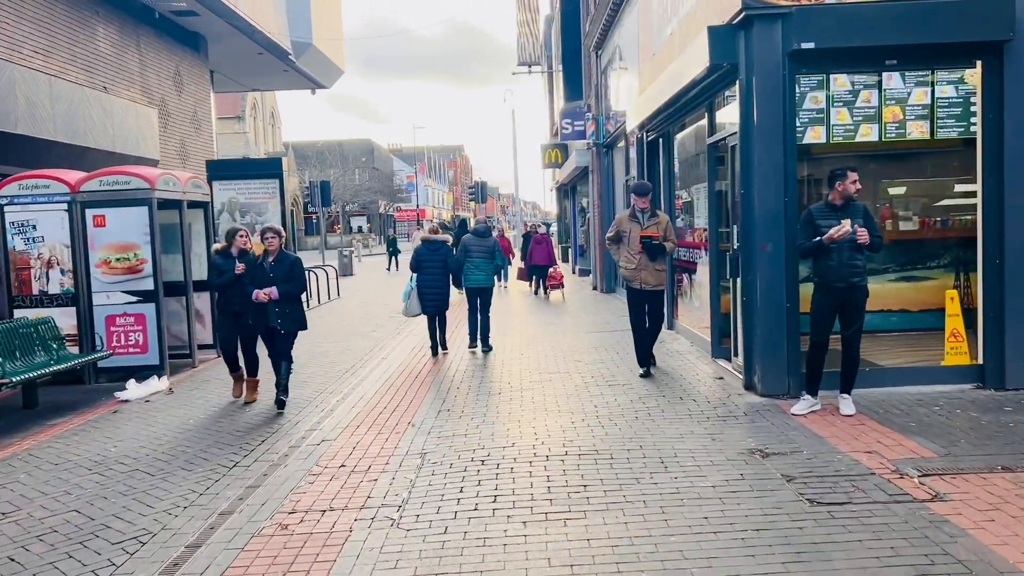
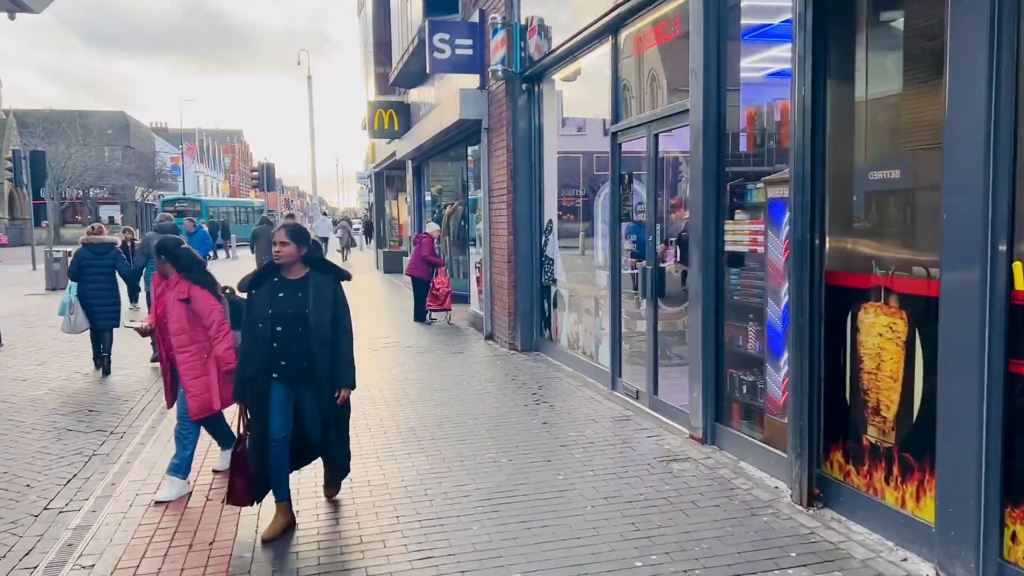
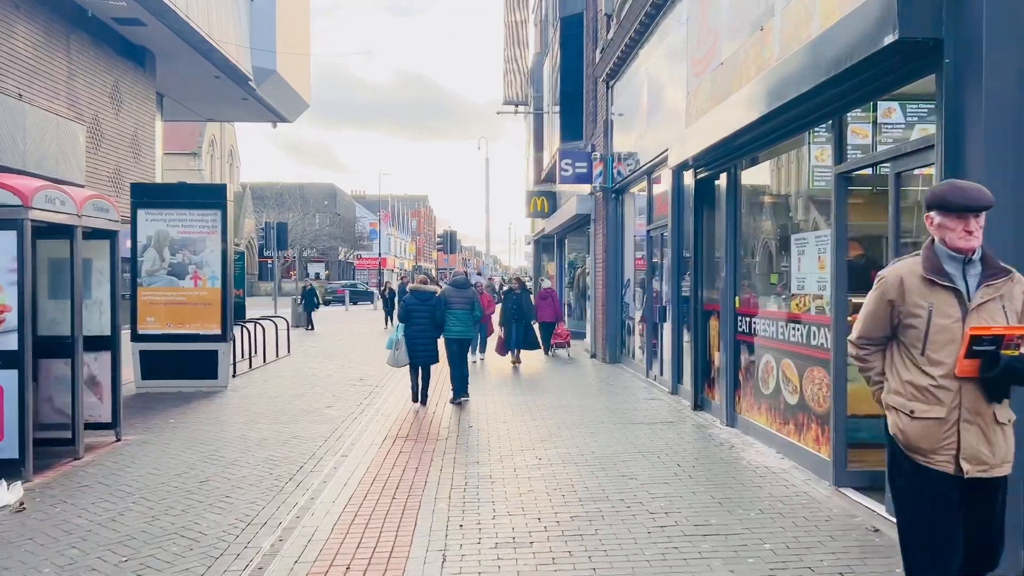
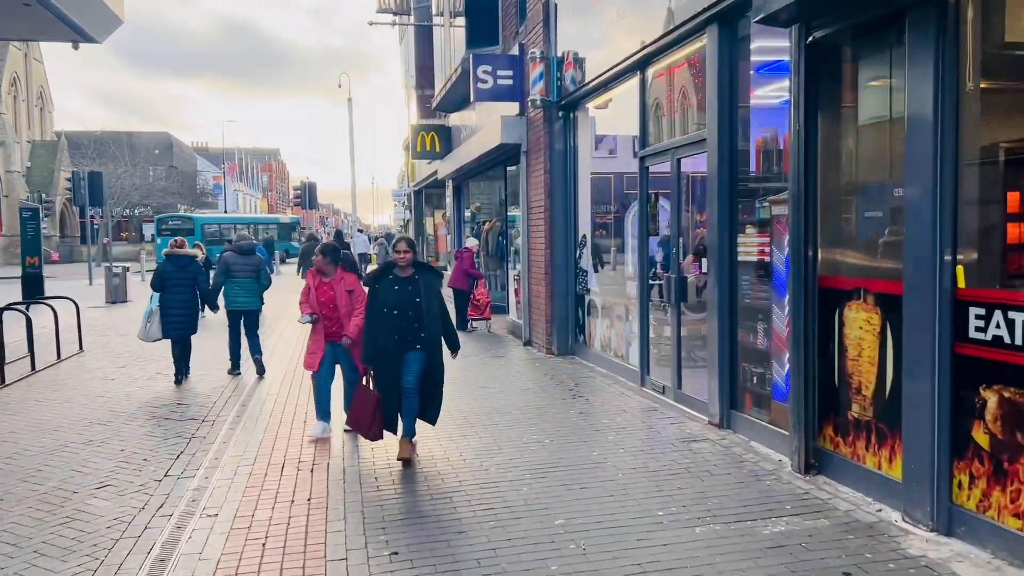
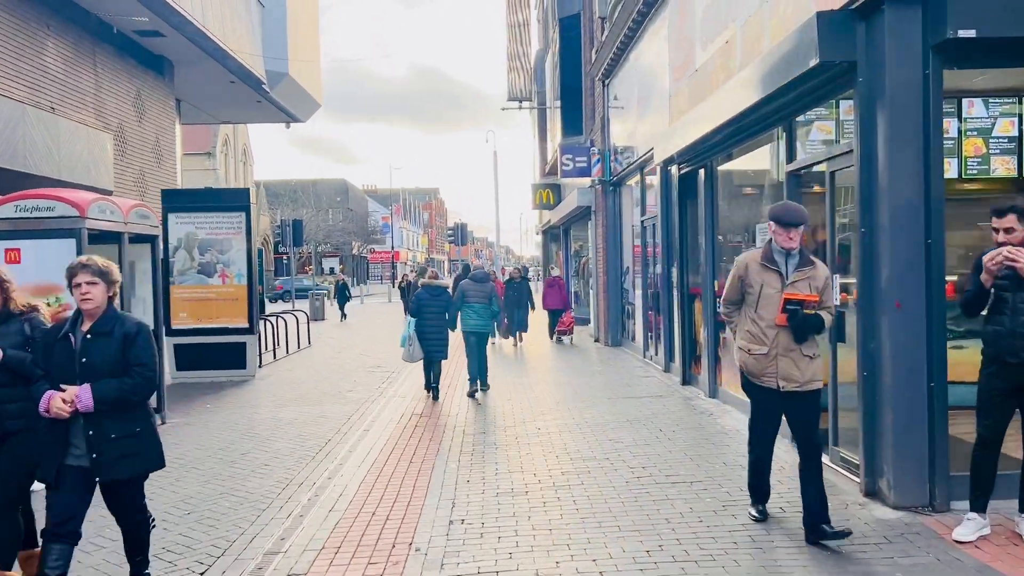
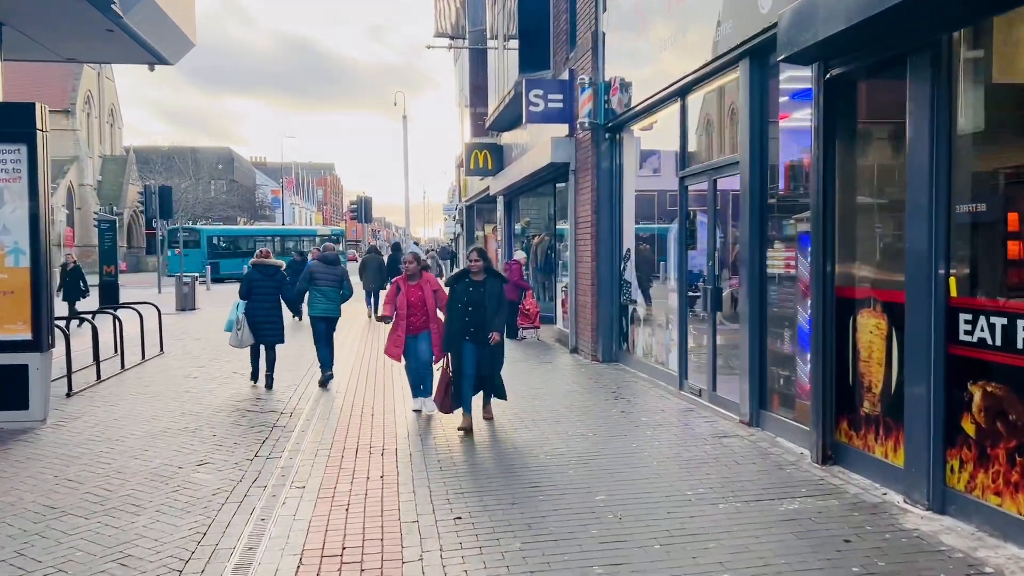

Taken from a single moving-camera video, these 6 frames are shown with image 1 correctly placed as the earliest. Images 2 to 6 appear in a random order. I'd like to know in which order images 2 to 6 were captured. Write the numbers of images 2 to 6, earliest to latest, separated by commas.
5, 3, 6, 4, 2
